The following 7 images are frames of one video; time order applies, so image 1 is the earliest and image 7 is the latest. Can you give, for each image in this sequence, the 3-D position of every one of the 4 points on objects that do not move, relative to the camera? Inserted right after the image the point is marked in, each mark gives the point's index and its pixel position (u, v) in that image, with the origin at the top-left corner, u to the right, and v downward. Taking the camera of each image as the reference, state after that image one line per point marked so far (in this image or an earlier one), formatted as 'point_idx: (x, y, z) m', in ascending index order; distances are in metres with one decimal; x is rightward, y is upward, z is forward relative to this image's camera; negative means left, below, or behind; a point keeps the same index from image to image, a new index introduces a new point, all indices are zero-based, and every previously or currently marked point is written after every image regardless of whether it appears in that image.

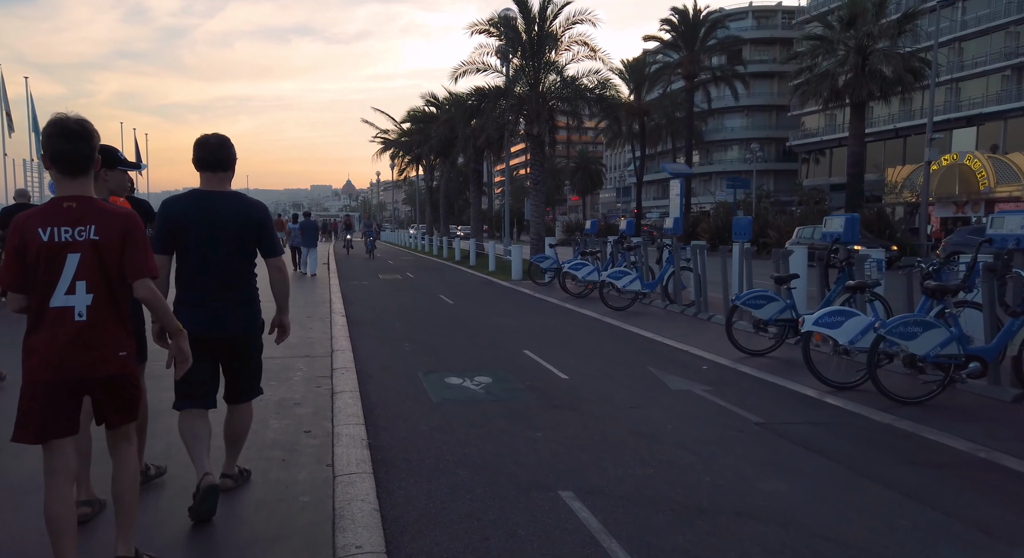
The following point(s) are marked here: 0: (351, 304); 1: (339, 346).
0: (-3.4, -0.7, +15.3) m
1: (-2.3, -1.0, +9.5) m
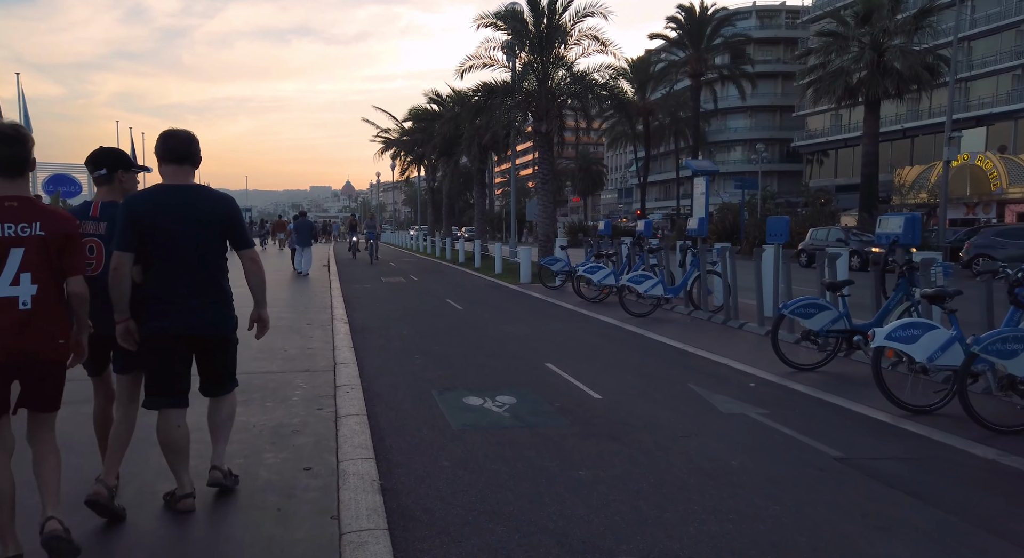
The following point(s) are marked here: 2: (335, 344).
0: (-3.1, -0.7, +14.5) m
1: (-2.1, -1.0, +8.7) m
2: (-2.5, -1.0, +10.0) m
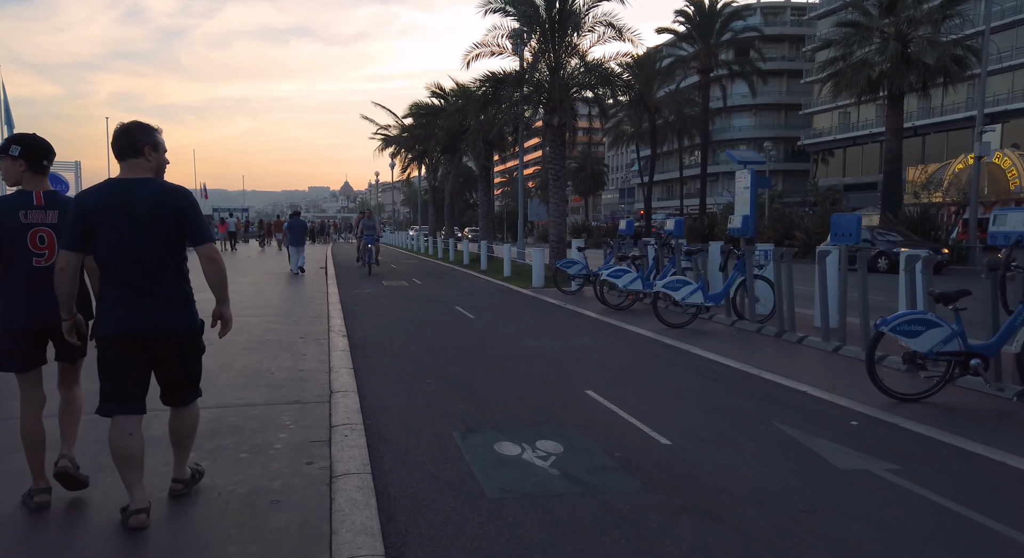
0: (-2.8, -0.8, +13.0) m
1: (-1.7, -1.1, +7.2) m
2: (-2.1, -1.1, +8.5) m
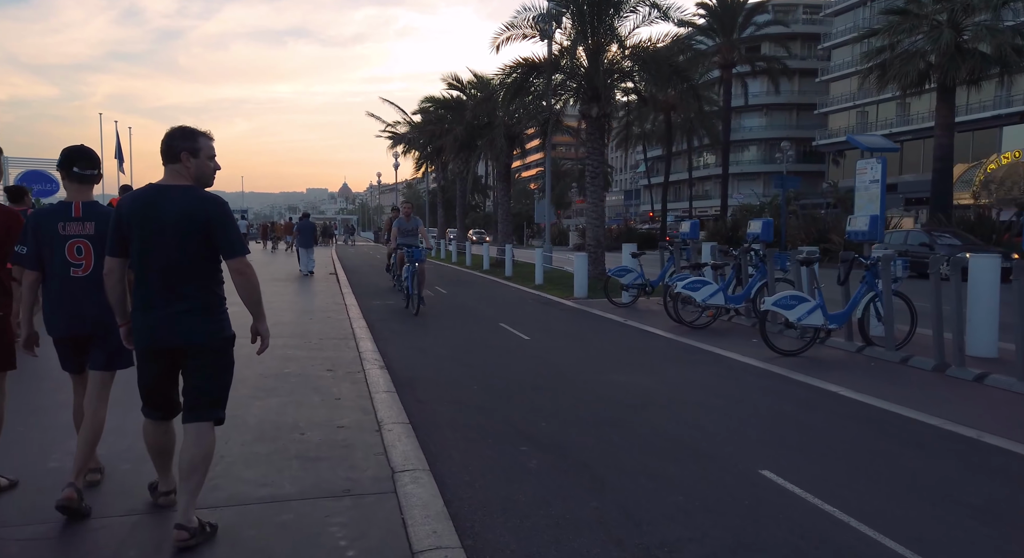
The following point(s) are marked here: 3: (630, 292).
0: (-1.9, -1.0, +10.9) m
1: (-0.8, -1.3, +5.1) m
2: (-1.2, -1.3, +6.4) m
3: (+2.5, -0.3, +15.0) m
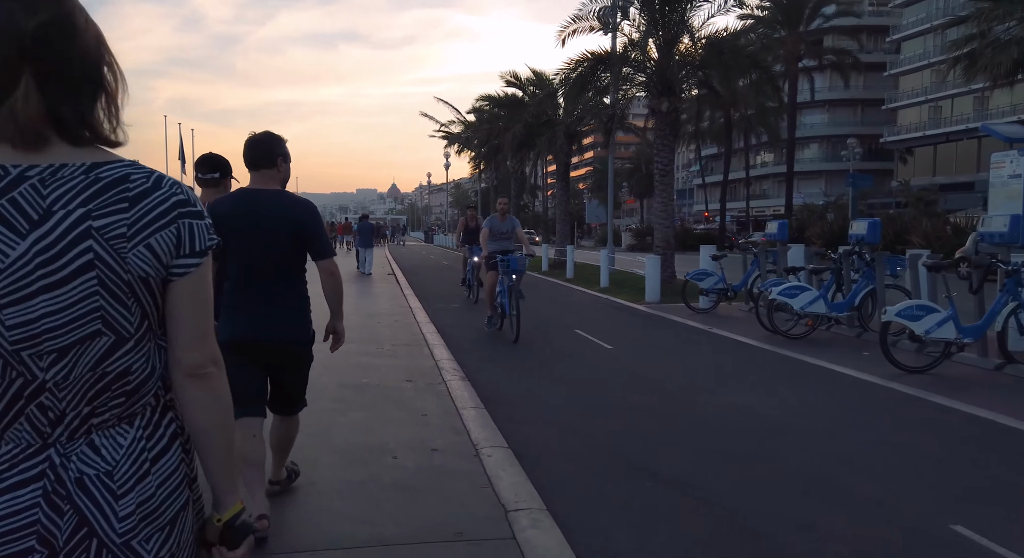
0: (-0.7, -1.1, +10.2) m
1: (0.0, -1.4, +4.4) m
2: (-0.3, -1.4, +5.8) m
3: (+4.0, -0.3, +14.0) m
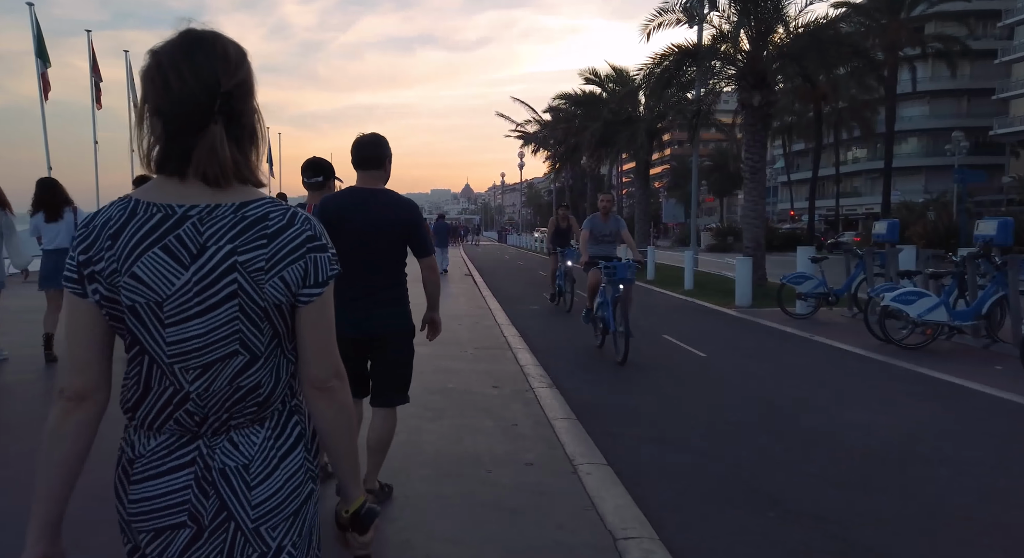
0: (+0.6, -1.1, +9.9) m
1: (+0.6, -1.4, +4.0) m
2: (+0.5, -1.4, +5.4) m
3: (+5.6, -0.4, +13.2) m
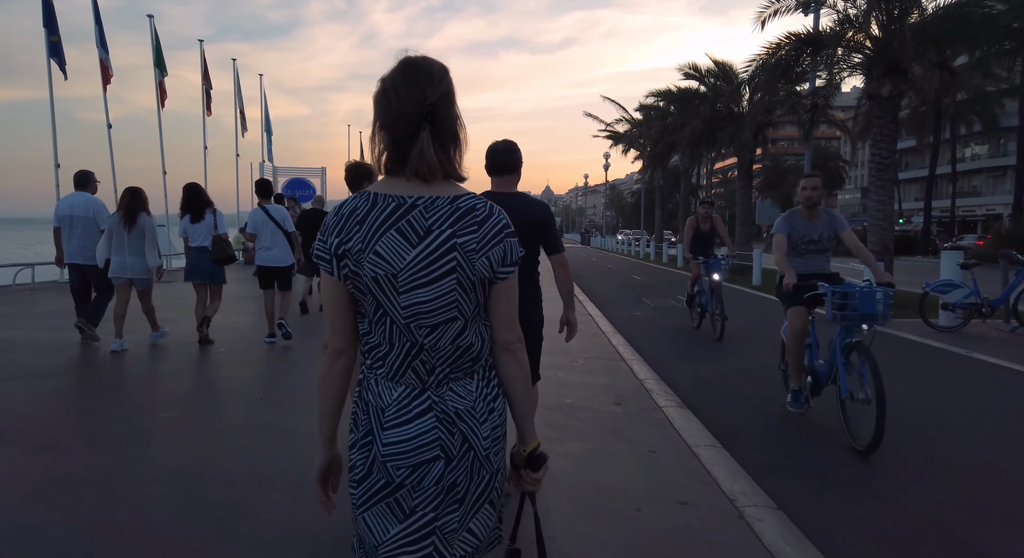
0: (+2.1, -1.2, +9.0) m
1: (+1.5, -1.5, +3.2) m
2: (+1.5, -1.5, +4.5) m
3: (+7.5, -0.6, +11.7) m
